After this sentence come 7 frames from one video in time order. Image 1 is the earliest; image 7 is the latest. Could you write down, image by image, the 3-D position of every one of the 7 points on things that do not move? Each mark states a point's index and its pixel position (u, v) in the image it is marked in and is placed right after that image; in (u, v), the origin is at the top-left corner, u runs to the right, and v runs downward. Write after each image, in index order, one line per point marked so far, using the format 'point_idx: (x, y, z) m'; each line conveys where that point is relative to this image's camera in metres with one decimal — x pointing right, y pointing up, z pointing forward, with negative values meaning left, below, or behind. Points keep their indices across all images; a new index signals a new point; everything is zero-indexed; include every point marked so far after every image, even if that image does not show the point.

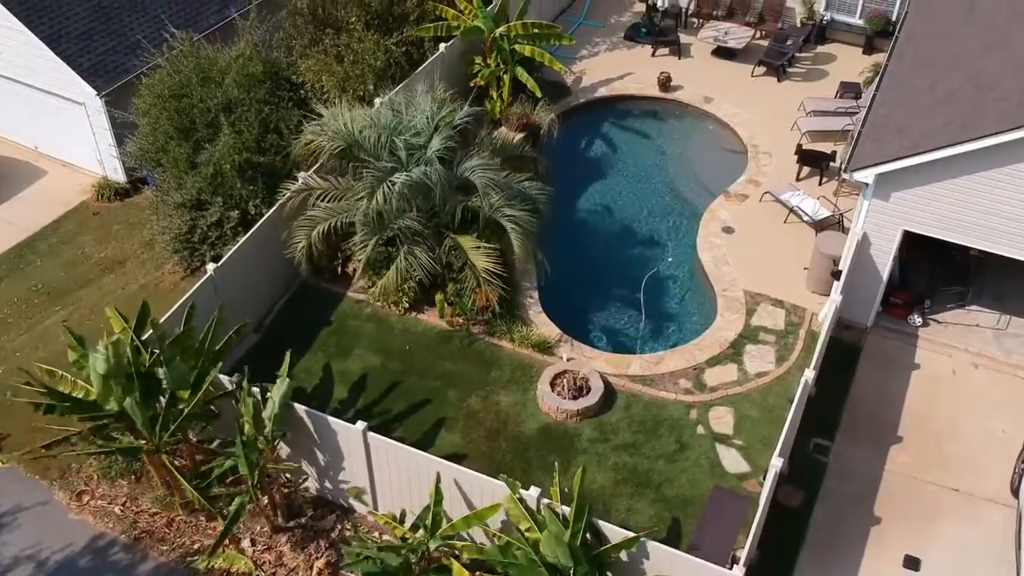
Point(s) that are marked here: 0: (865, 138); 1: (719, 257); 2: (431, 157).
0: (+5.5, +2.3, +15.8) m
1: (+3.9, +0.6, +19.1) m
2: (-1.3, +2.1, +16.3) m
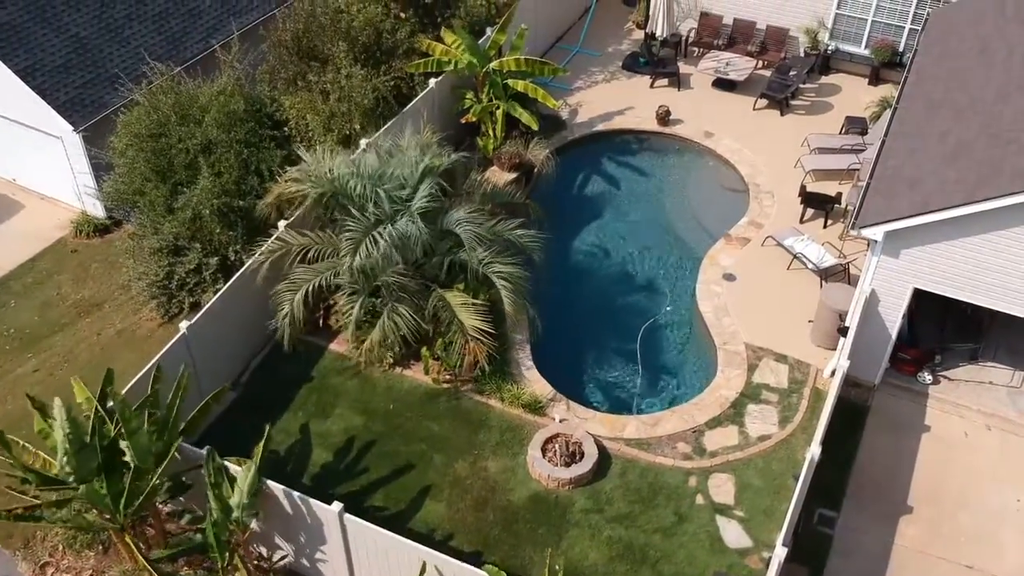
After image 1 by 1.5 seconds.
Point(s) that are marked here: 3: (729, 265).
0: (+5.3, +1.4, +14.9) m
1: (+3.7, -0.4, +18.3) m
2: (-1.5, +1.2, +15.5) m
3: (+4.1, +0.4, +19.2) m
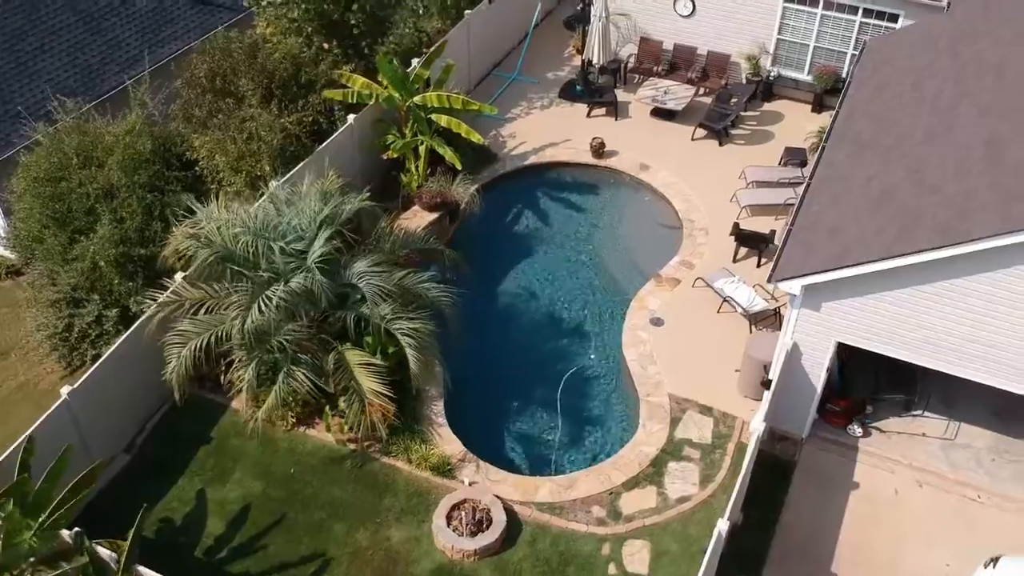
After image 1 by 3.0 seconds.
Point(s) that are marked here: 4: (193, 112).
0: (+3.9, +0.6, +14.2) m
1: (+2.3, -1.2, +17.5) m
2: (-2.9, +0.3, +14.7) m
3: (+2.6, -0.4, +18.5) m
4: (-6.2, +3.4, +19.7) m
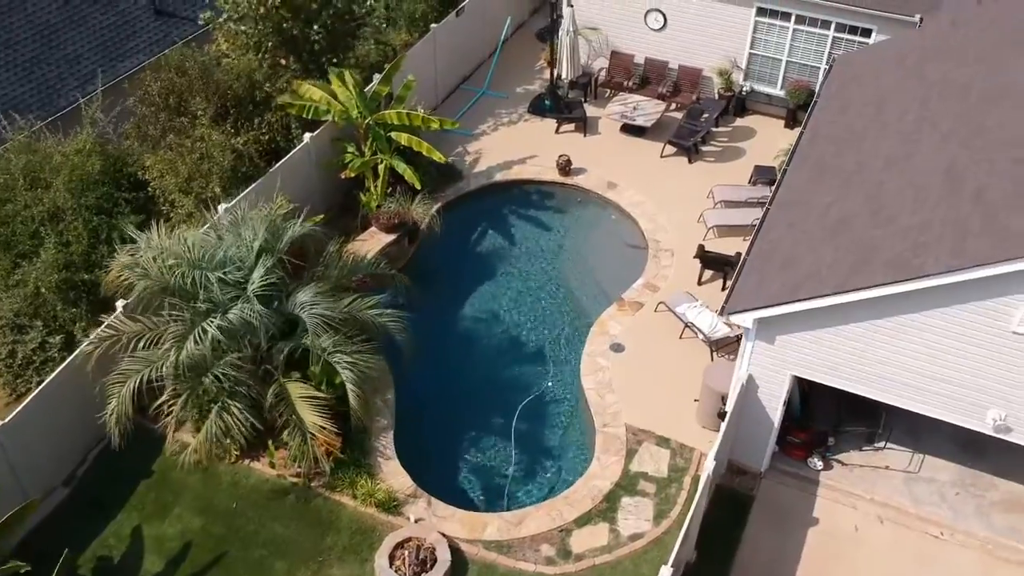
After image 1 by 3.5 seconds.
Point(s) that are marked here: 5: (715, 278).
0: (+3.2, +0.2, +13.7) m
1: (+1.5, -1.6, +17.0) m
2: (-3.7, -0.1, +14.2) m
3: (+1.9, -0.8, +18.0) m
4: (-6.9, +3.0, +19.3) m
5: (+3.8, +0.2, +19.1) m
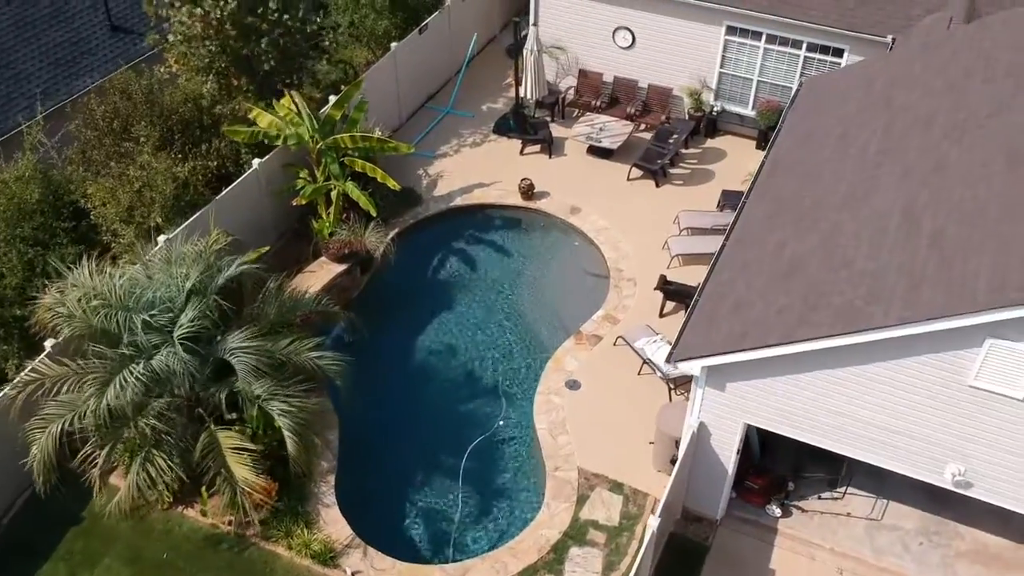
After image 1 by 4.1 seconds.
0: (+2.4, -0.4, +13.1) m
1: (+0.7, -2.2, +16.4) m
2: (-4.4, -0.7, +13.6) m
3: (+1.1, -1.4, +17.4) m
4: (-7.7, +2.4, +18.6) m
5: (+3.0, -0.4, +18.5) m
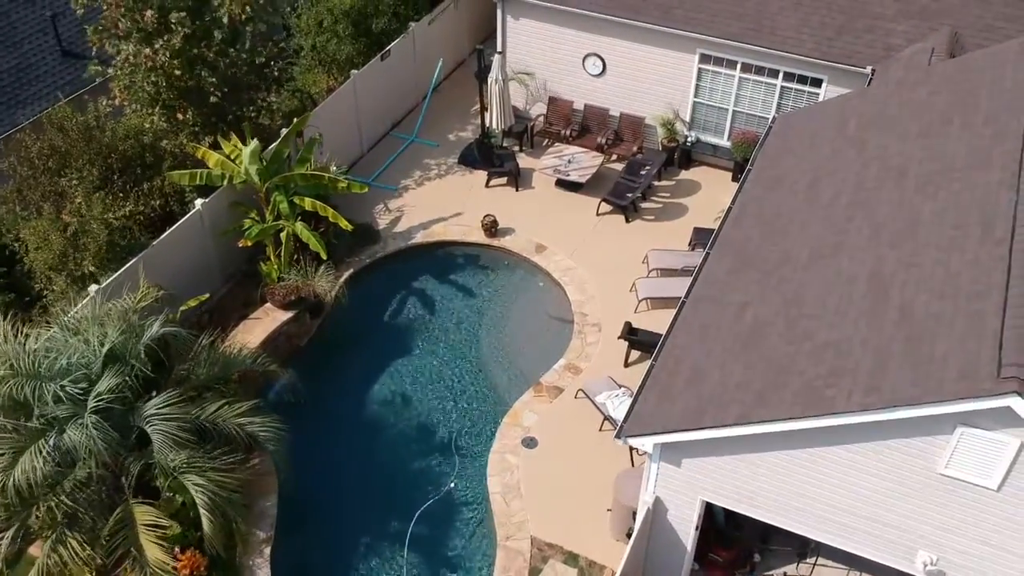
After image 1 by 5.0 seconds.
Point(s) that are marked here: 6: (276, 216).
0: (+1.6, -1.2, +12.2) m
1: (0.0, -3.0, +15.5) m
2: (-5.2, -1.5, +12.6) m
3: (+0.3, -2.2, +16.4) m
4: (-8.5, +1.6, +17.7) m
5: (+2.3, -1.2, +17.5) m
6: (-4.2, +1.3, +18.2) m
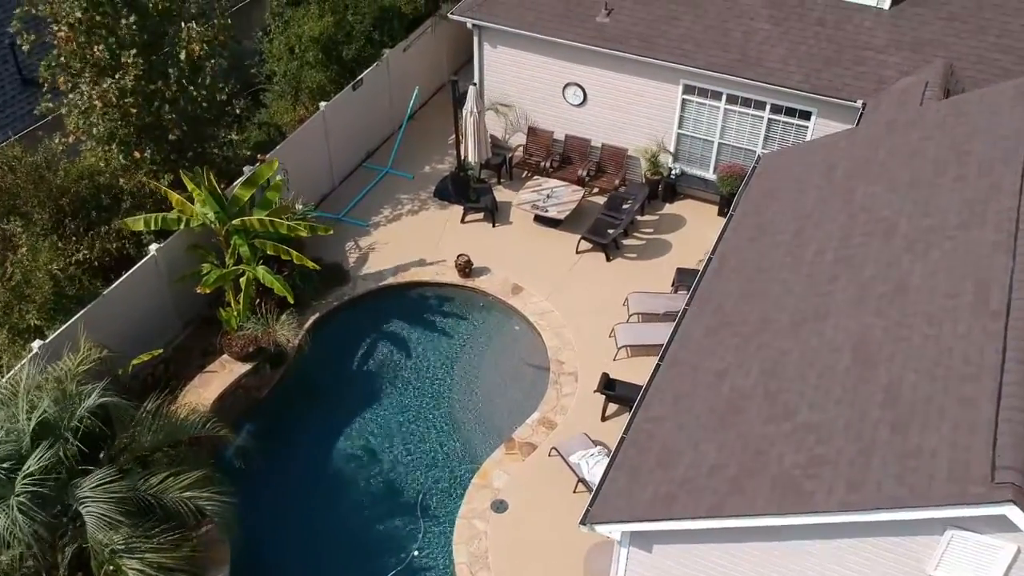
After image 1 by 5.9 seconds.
0: (+1.2, -2.0, +11.3) m
1: (-0.5, -3.8, +14.6) m
2: (-5.6, -2.3, +11.7) m
3: (-0.1, -3.0, +15.6) m
4: (-8.9, +0.8, +16.8) m
5: (+1.8, -2.0, +16.7) m
6: (-4.7, +0.5, +17.4) m
